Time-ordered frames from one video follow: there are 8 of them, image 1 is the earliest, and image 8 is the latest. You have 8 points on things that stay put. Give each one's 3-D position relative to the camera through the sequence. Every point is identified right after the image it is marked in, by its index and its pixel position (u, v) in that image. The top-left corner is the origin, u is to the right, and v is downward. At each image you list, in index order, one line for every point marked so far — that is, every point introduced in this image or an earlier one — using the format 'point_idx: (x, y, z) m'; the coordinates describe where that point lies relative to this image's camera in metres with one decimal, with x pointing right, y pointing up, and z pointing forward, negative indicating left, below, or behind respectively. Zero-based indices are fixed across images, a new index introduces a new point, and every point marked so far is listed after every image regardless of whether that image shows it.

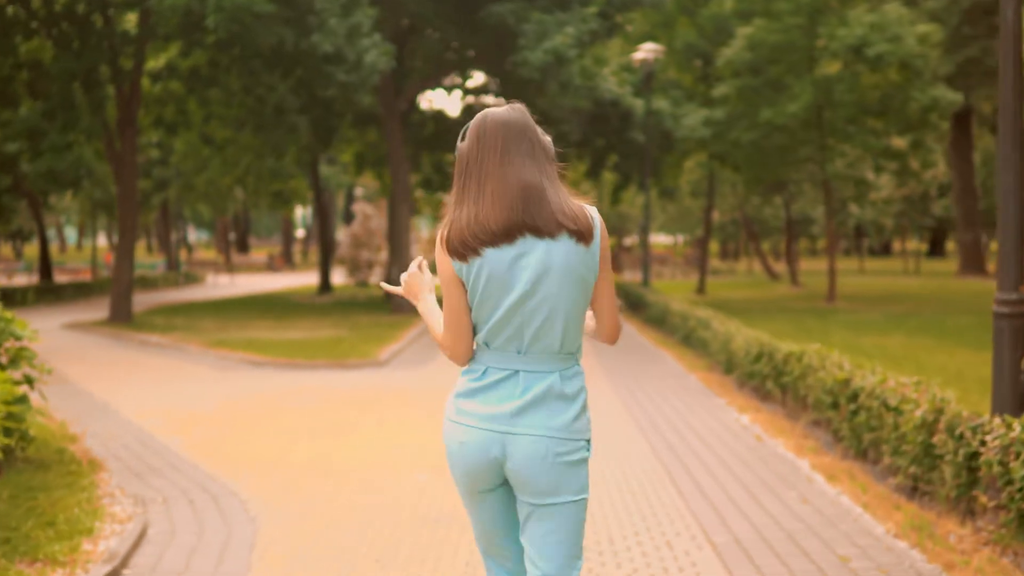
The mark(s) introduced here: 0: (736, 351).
0: (+2.7, -0.7, +14.2) m
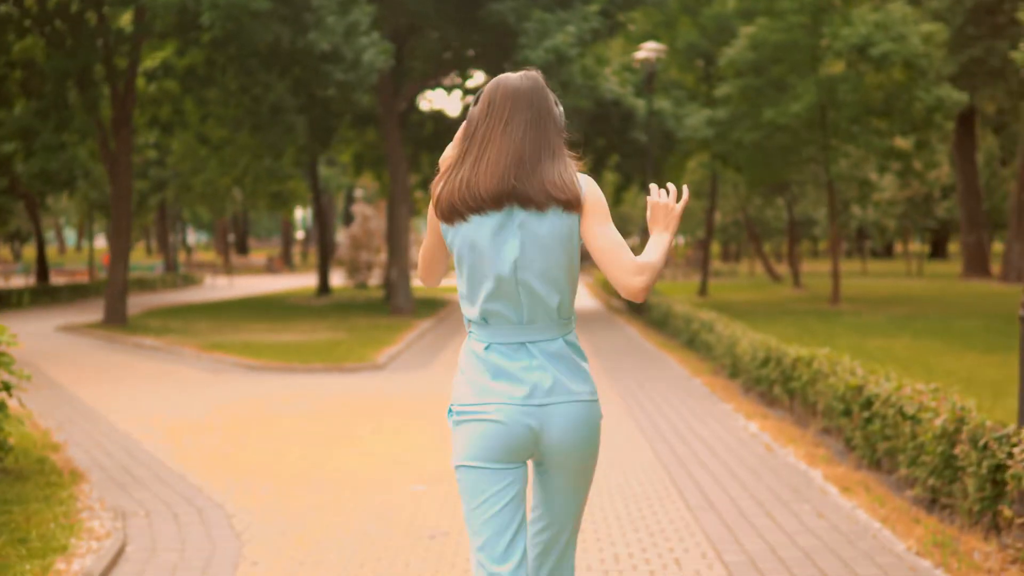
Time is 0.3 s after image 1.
0: (+2.7, -0.8, +13.9) m
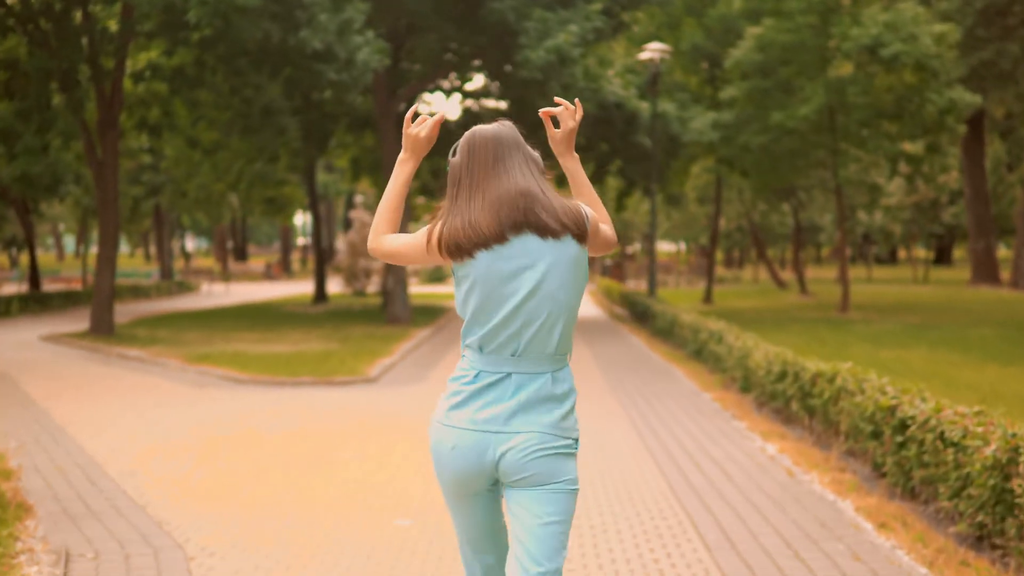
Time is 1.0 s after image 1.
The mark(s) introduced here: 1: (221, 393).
0: (+2.7, -0.9, +13.0) m
1: (-3.5, -1.2, +14.1) m
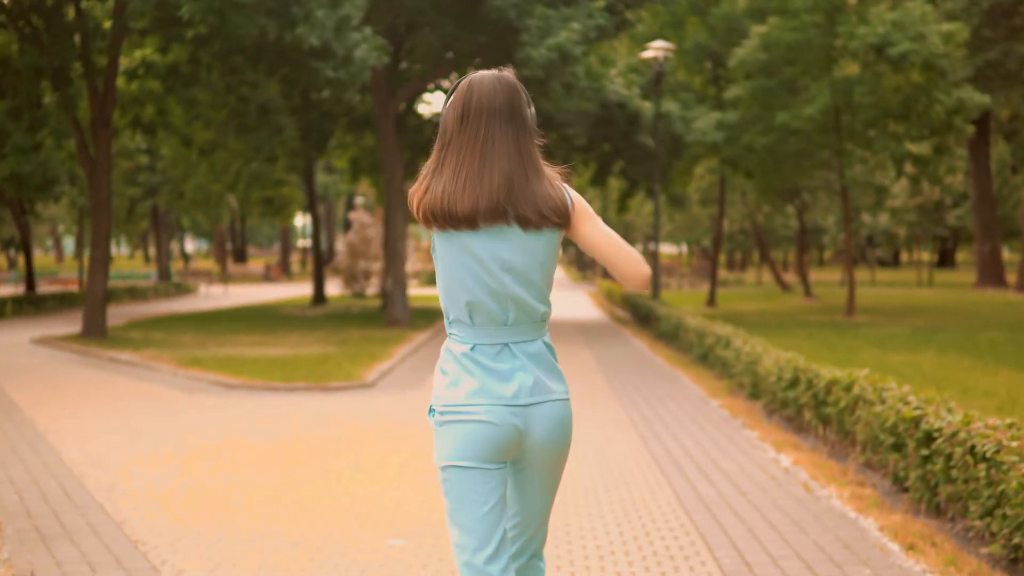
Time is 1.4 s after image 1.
0: (+2.7, -0.9, +12.6) m
1: (-3.4, -1.3, +13.7) m
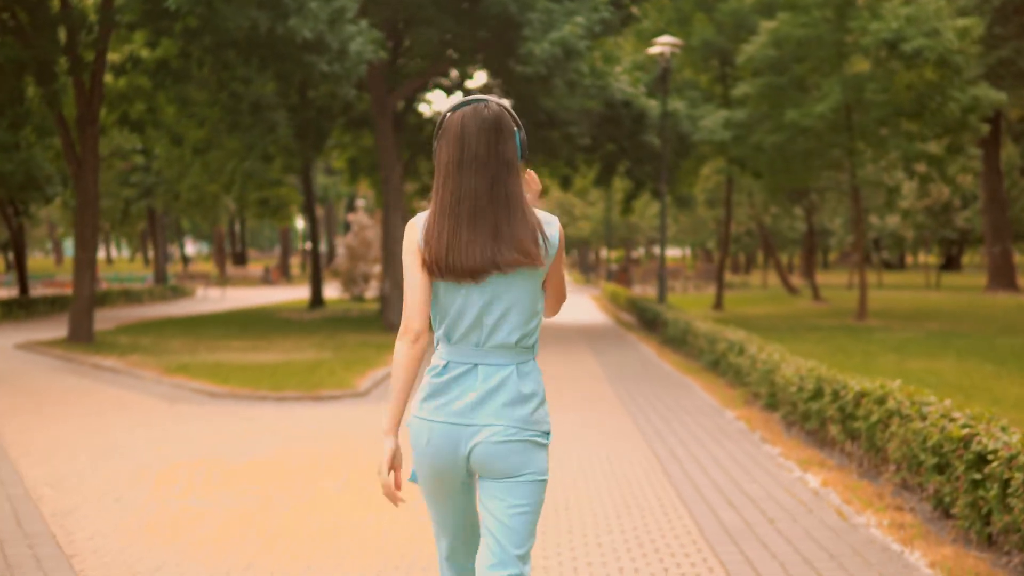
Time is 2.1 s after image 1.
0: (+2.7, -0.9, +11.8) m
1: (-3.4, -1.3, +12.9) m
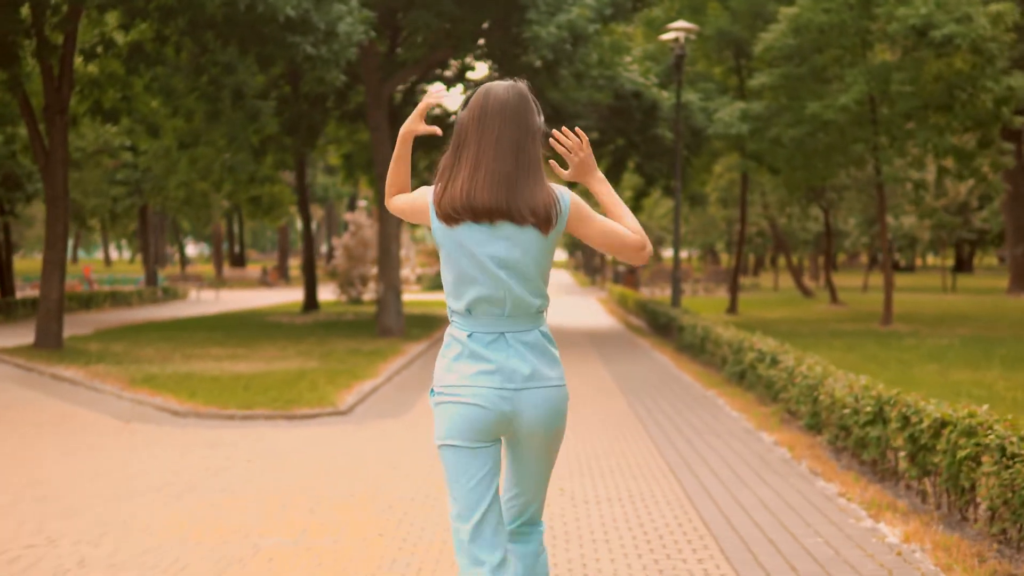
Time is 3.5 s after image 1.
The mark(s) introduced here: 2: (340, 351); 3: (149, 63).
0: (+2.7, -1.0, +10.1) m
1: (-3.4, -1.3, +11.2) m
2: (-2.9, -1.0, +19.9) m
3: (-6.1, +3.7, +19.9) m
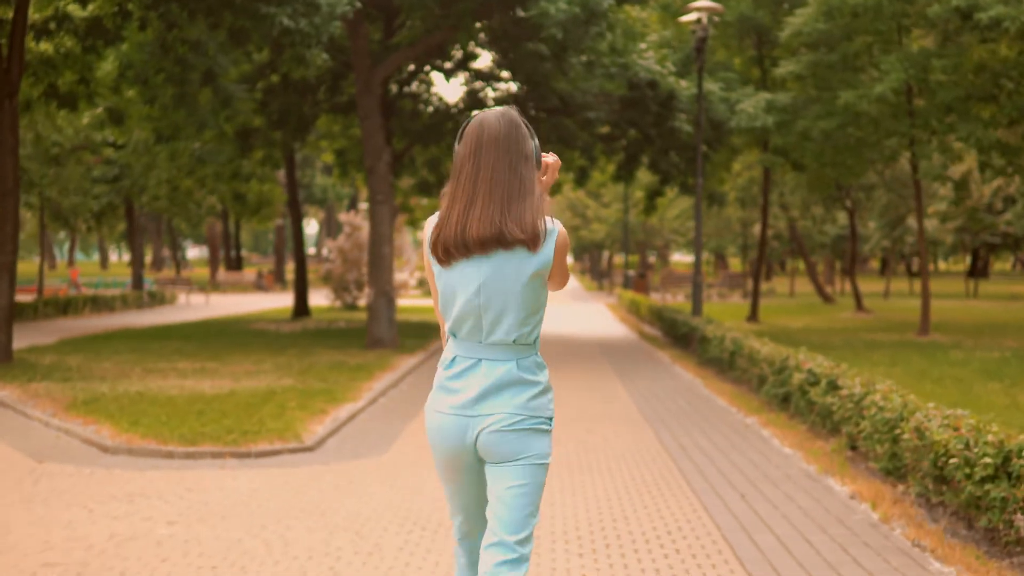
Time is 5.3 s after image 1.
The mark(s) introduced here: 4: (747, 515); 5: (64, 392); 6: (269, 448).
0: (+2.7, -1.0, +7.9) m
1: (-3.4, -1.4, +9.1) m
2: (-2.8, -1.1, +17.7) m
3: (-6.0, +3.6, +17.8) m
4: (+1.5, -1.5, +7.5) m
5: (-5.2, -1.2, +13.9) m
6: (-2.0, -1.3, +9.9) m
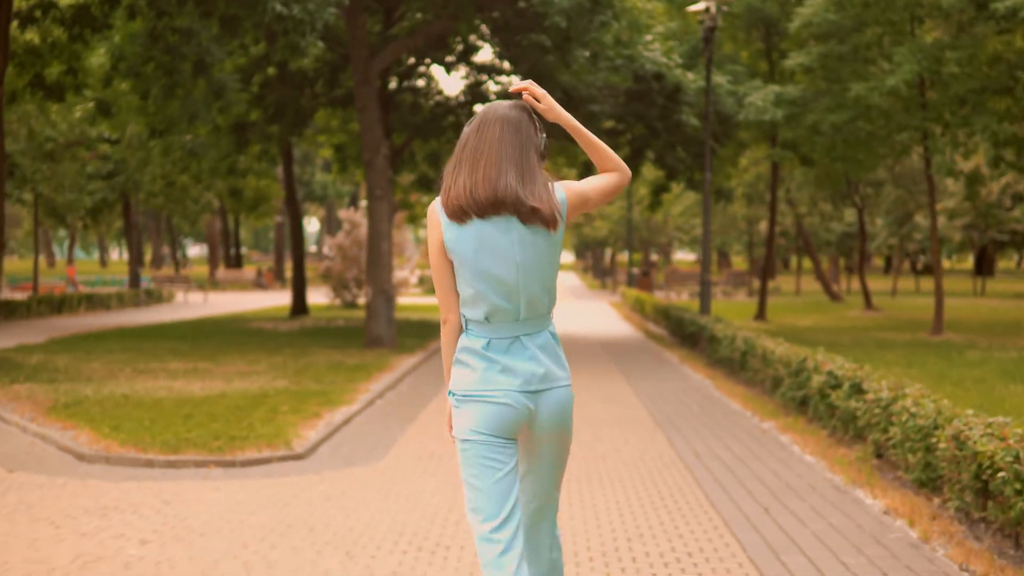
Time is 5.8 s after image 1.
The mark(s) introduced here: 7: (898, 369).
0: (+2.8, -1.0, +7.3) m
1: (-3.3, -1.4, +8.4) m
2: (-2.8, -1.1, +17.1) m
3: (-5.9, +3.7, +17.1) m
4: (+1.5, -1.4, +6.9) m
5: (-5.2, -1.2, +13.3) m
6: (-1.9, -1.3, +9.2) m
7: (+5.8, -1.2, +17.8) m
